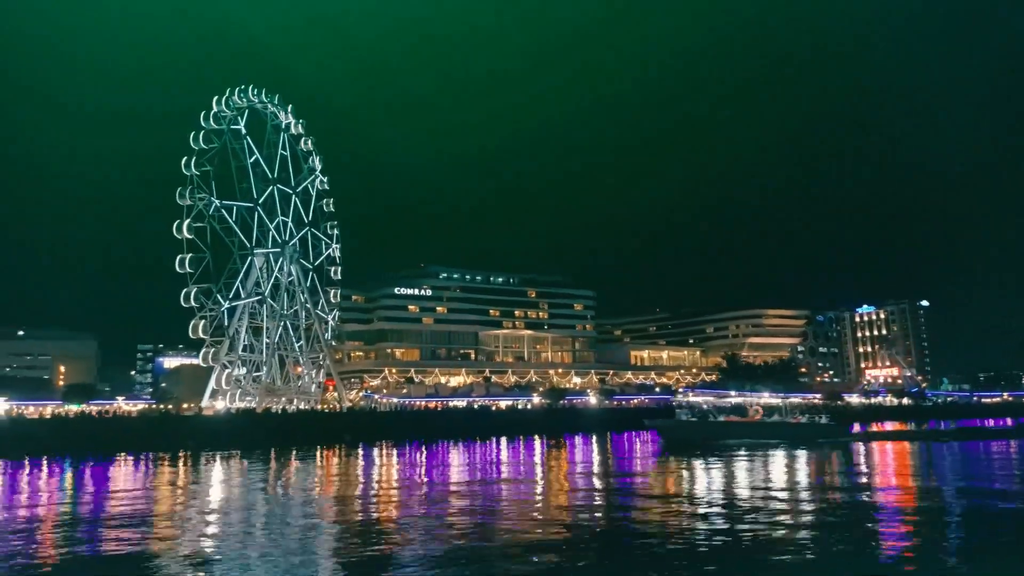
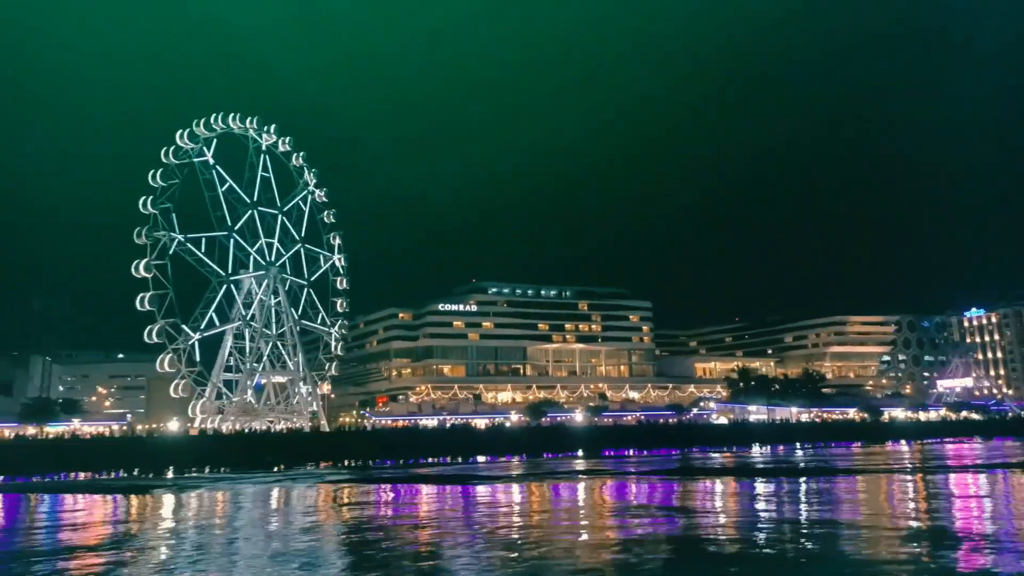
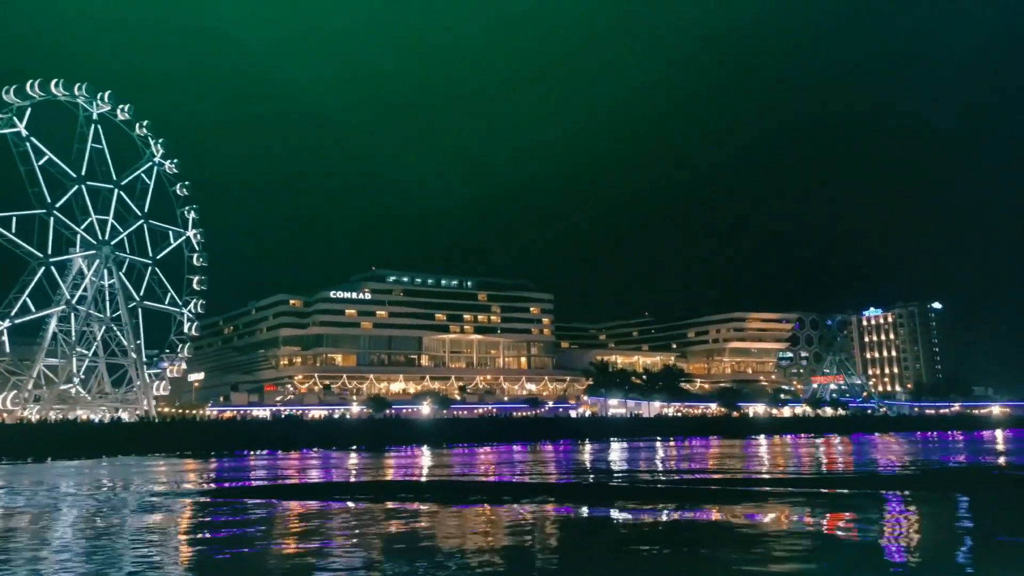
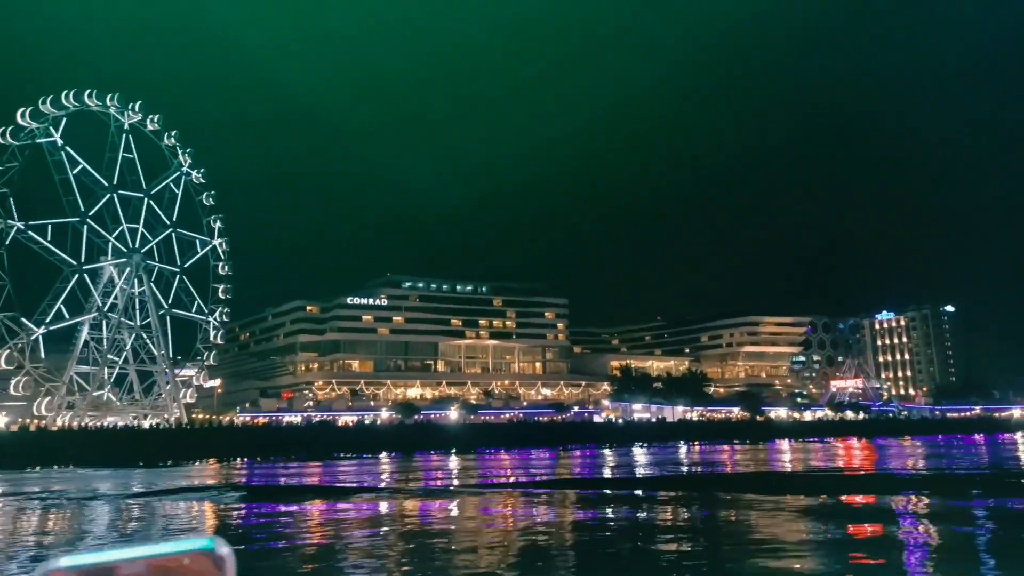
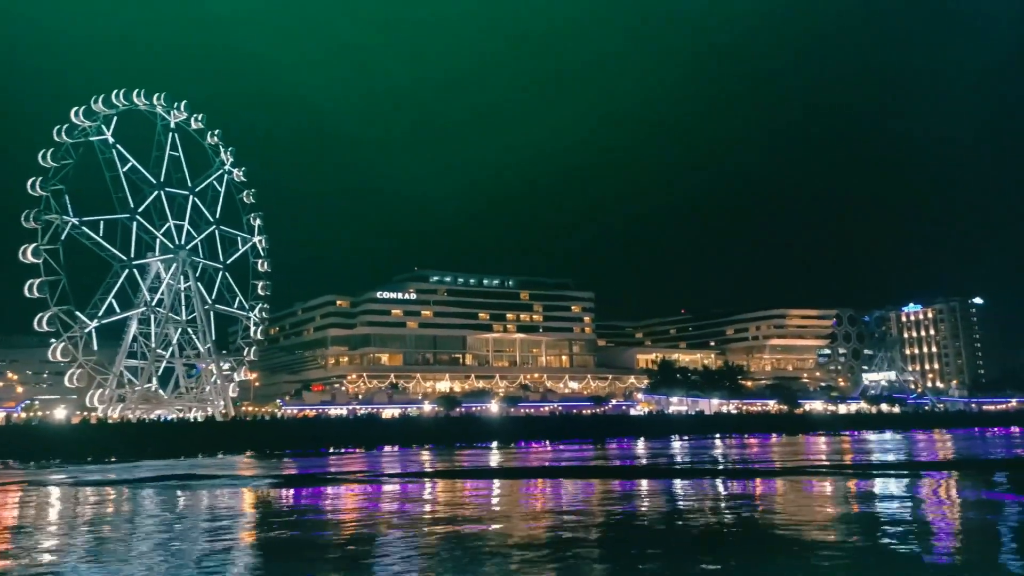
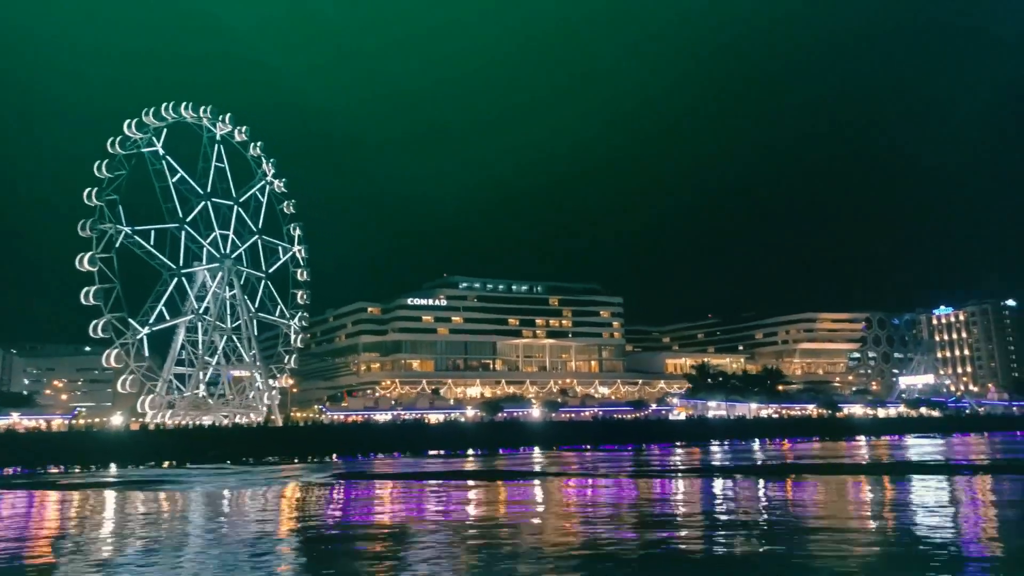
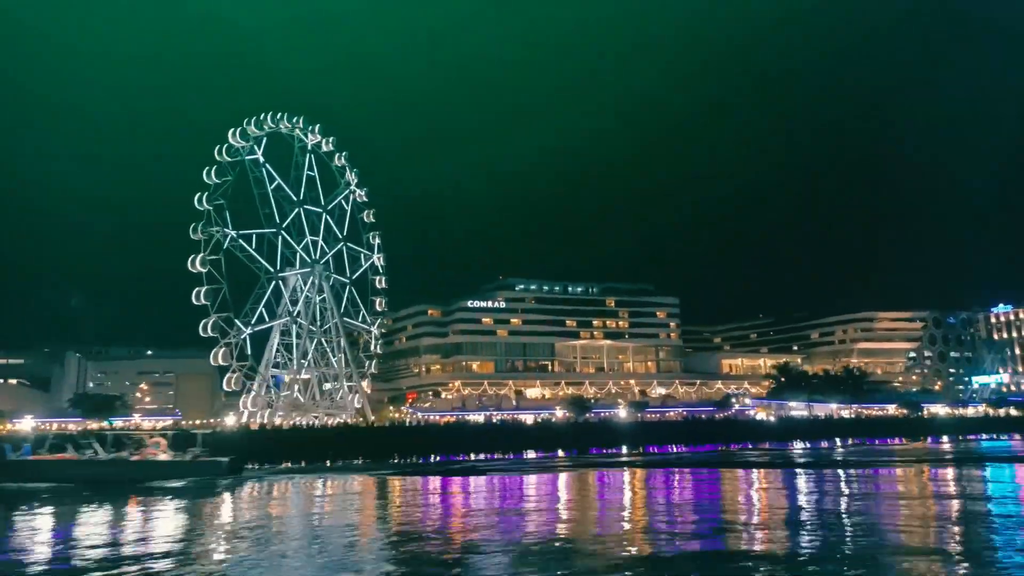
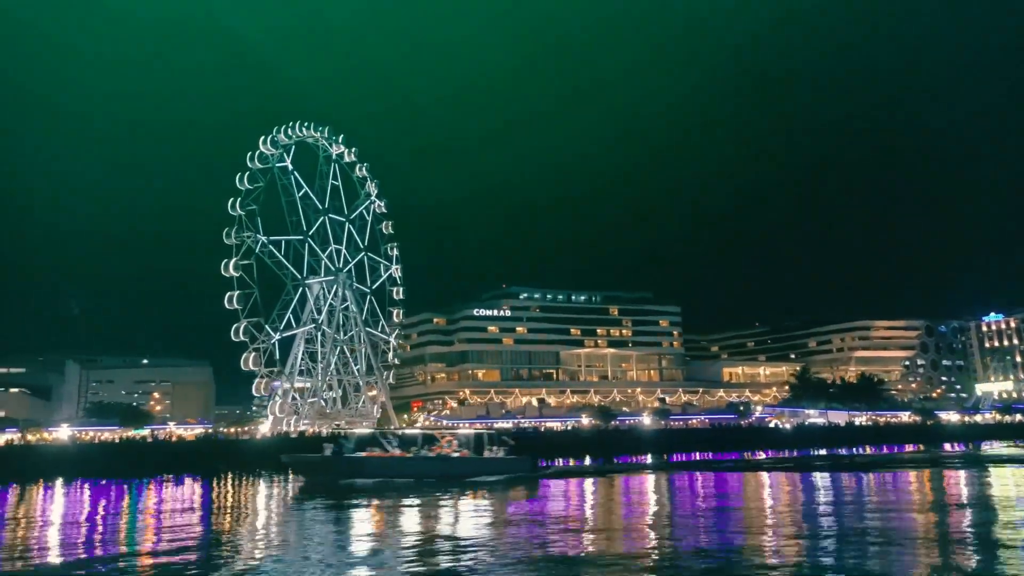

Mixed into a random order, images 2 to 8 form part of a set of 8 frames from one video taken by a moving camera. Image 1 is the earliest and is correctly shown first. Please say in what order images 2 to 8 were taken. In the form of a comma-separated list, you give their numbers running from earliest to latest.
8, 7, 2, 6, 5, 4, 3
